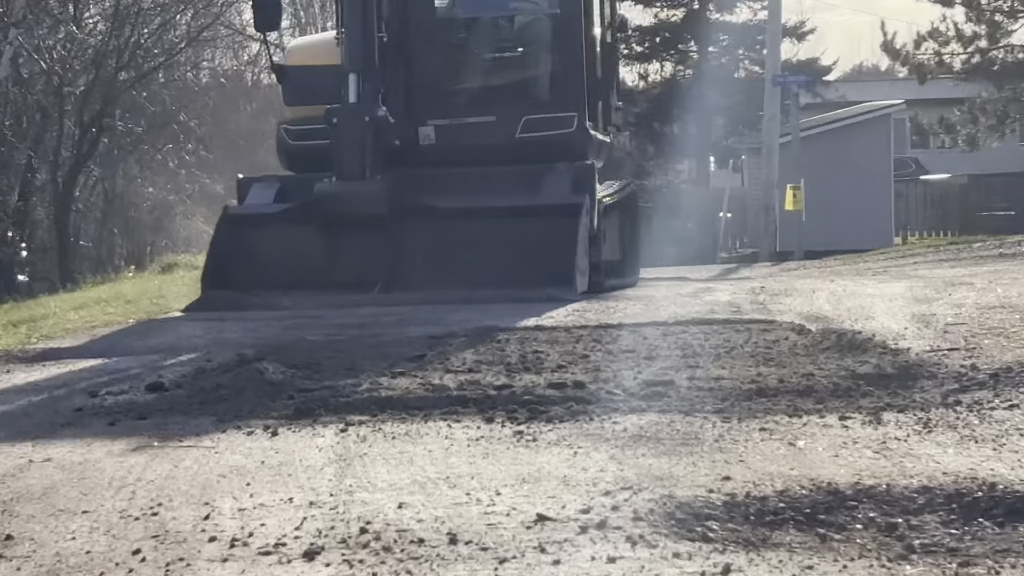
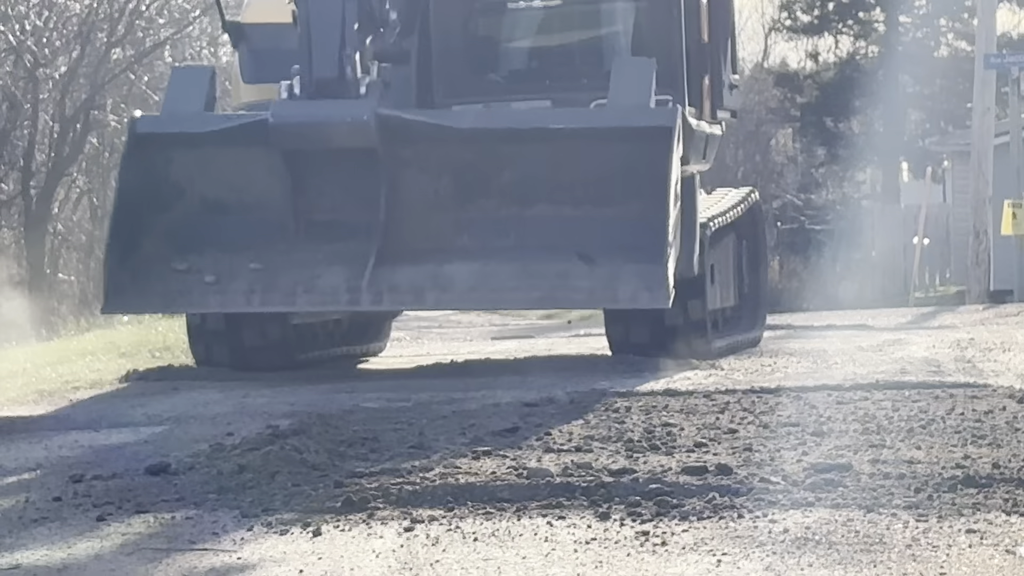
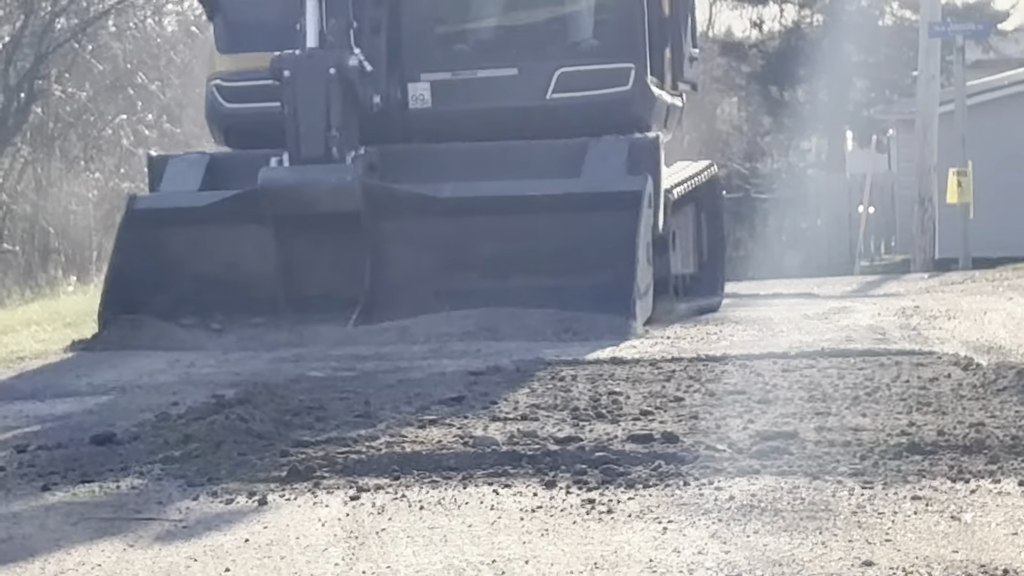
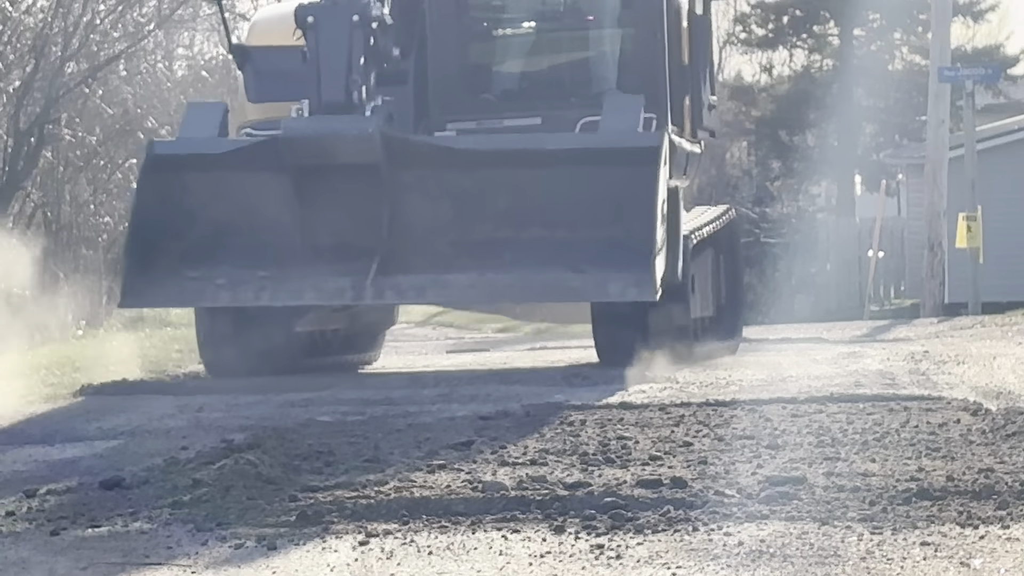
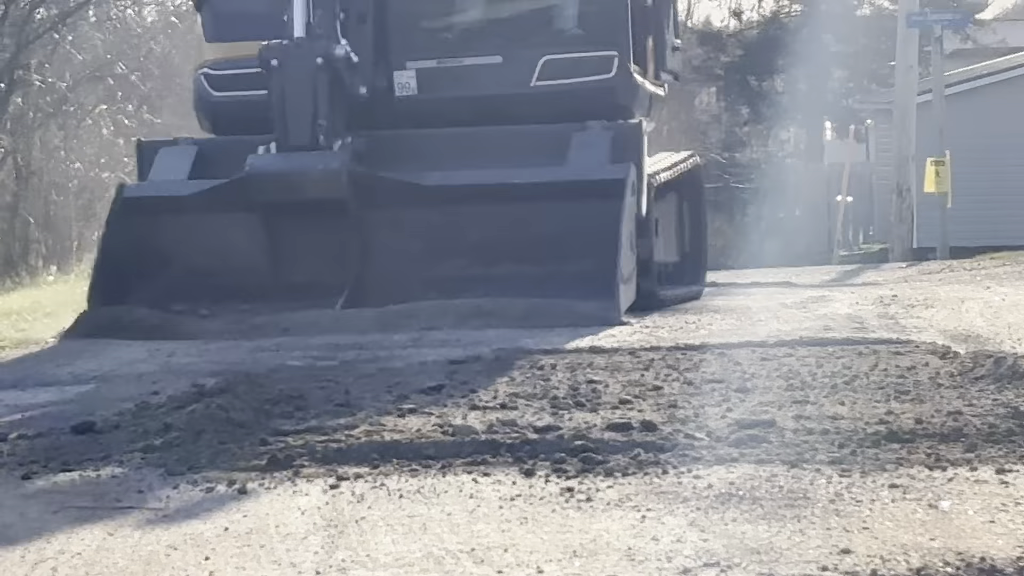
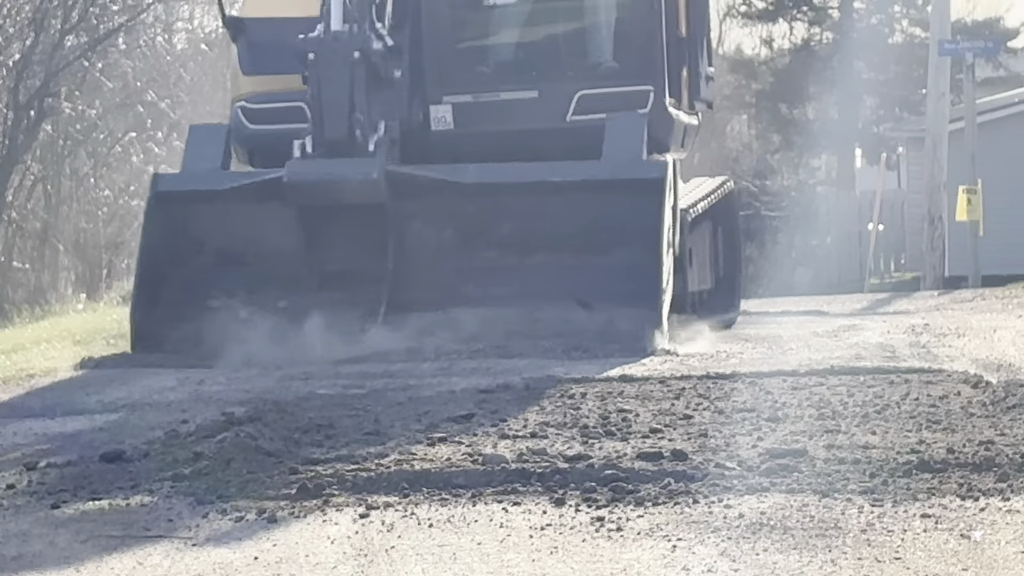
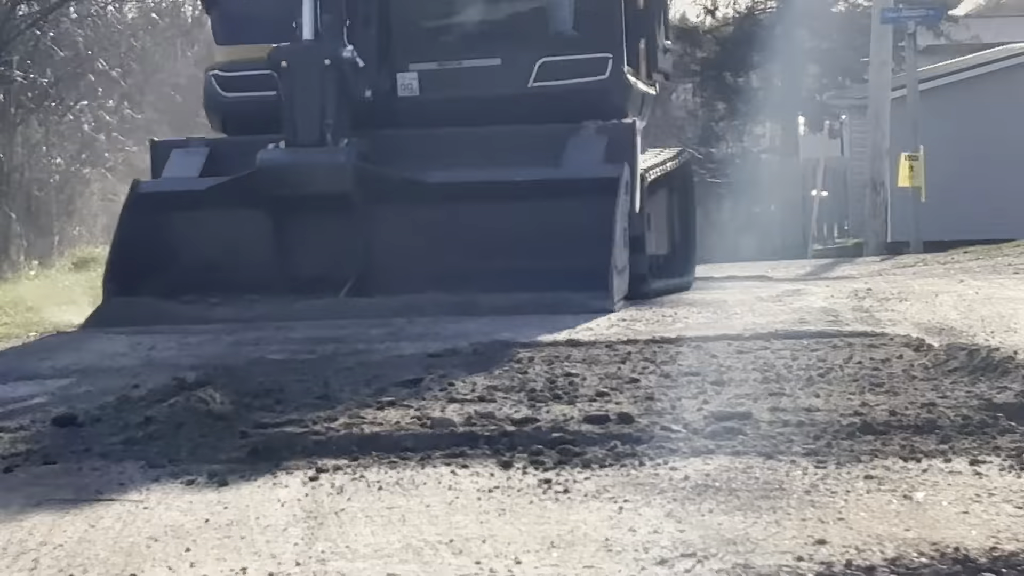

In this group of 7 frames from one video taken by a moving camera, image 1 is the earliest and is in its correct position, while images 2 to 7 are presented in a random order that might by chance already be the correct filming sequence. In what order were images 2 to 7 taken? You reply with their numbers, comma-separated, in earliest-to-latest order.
7, 5, 3, 6, 4, 2
